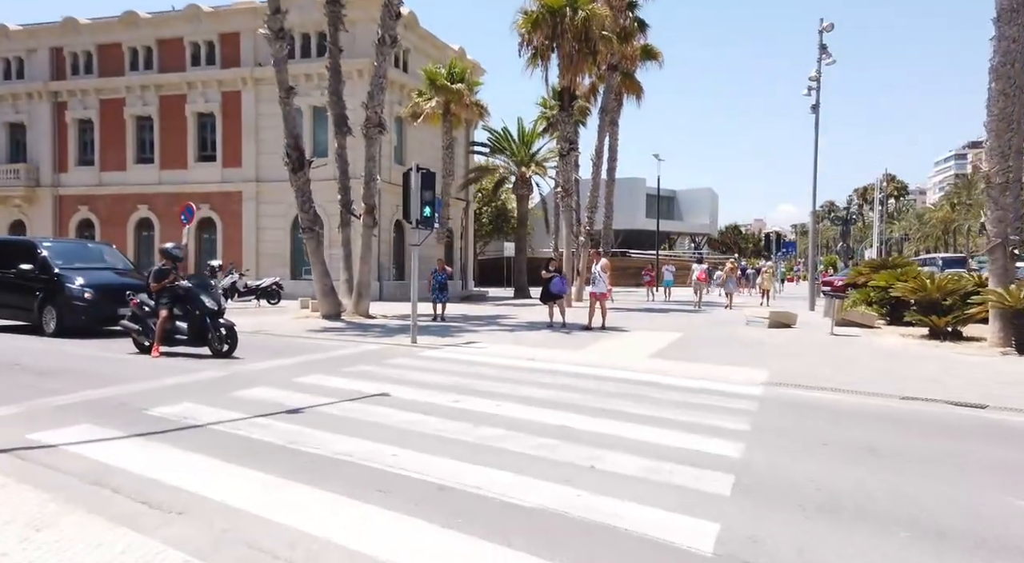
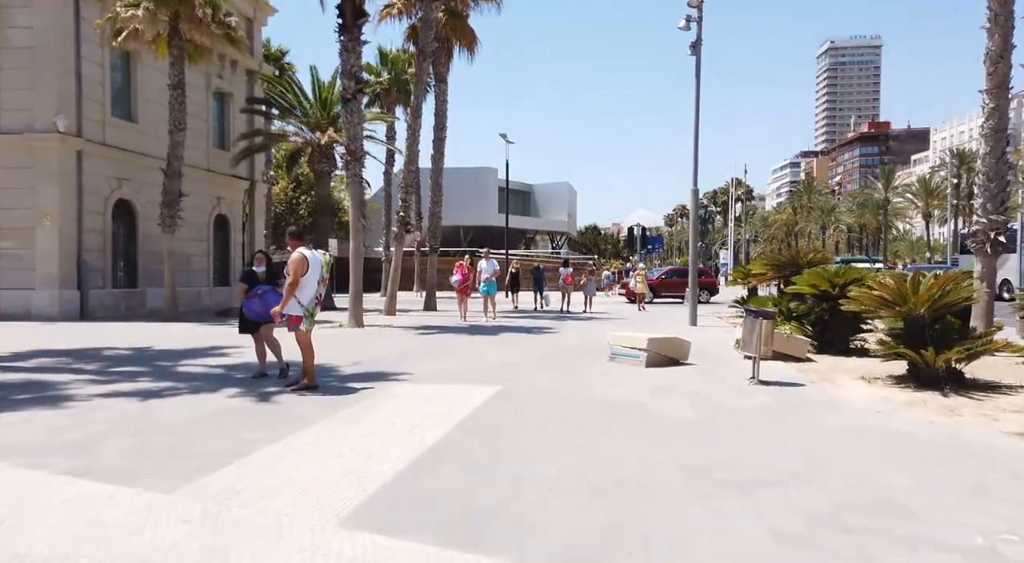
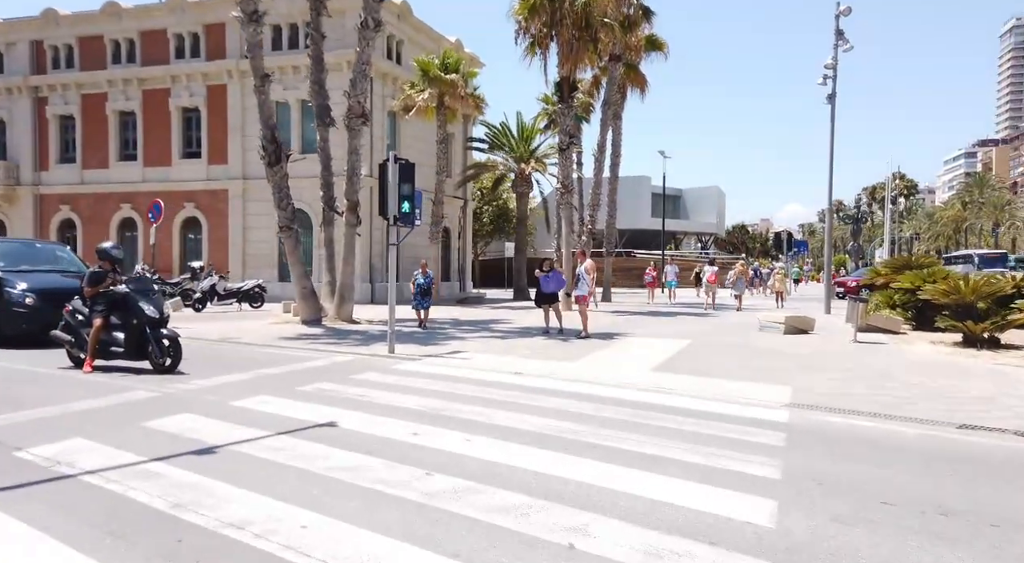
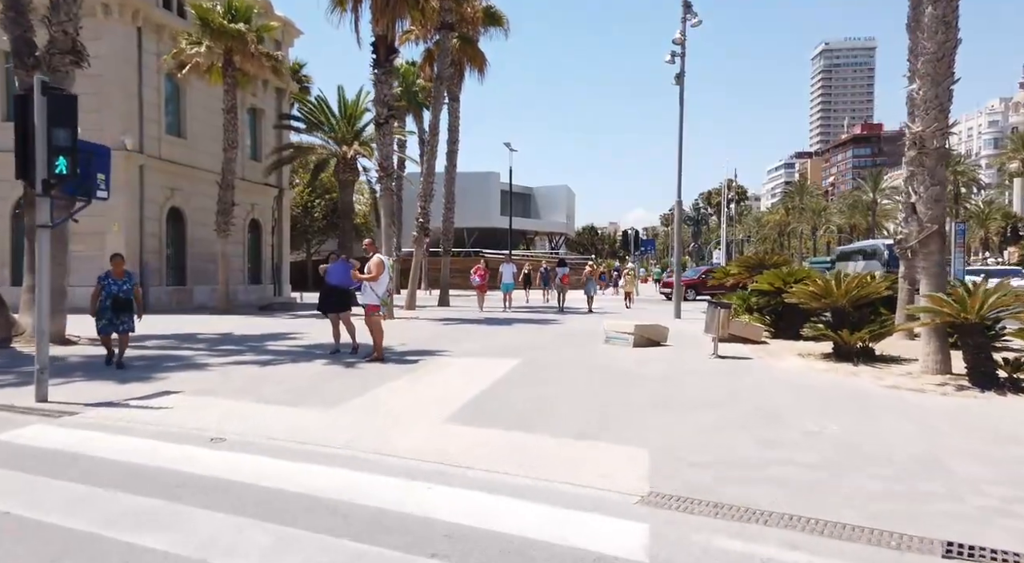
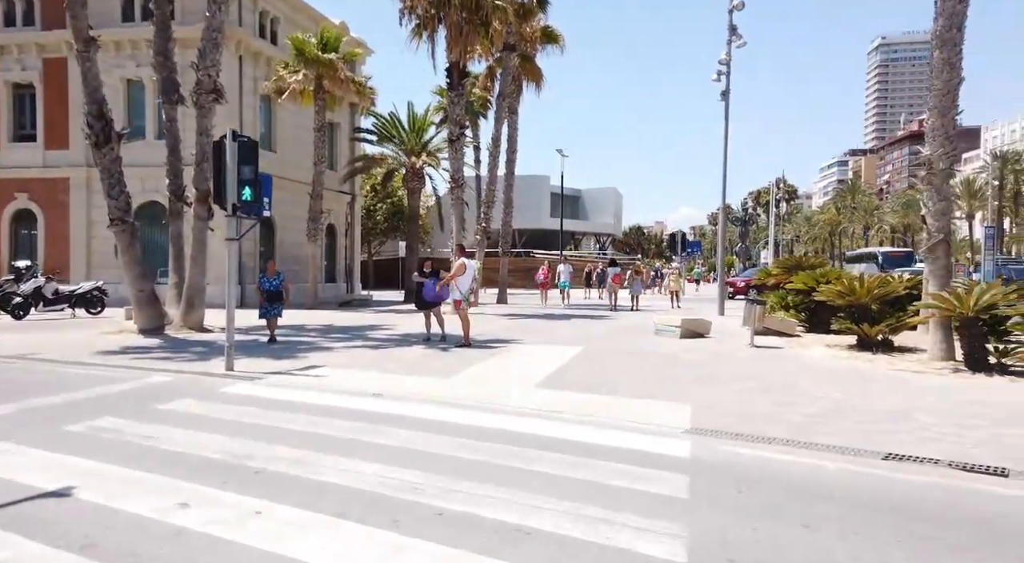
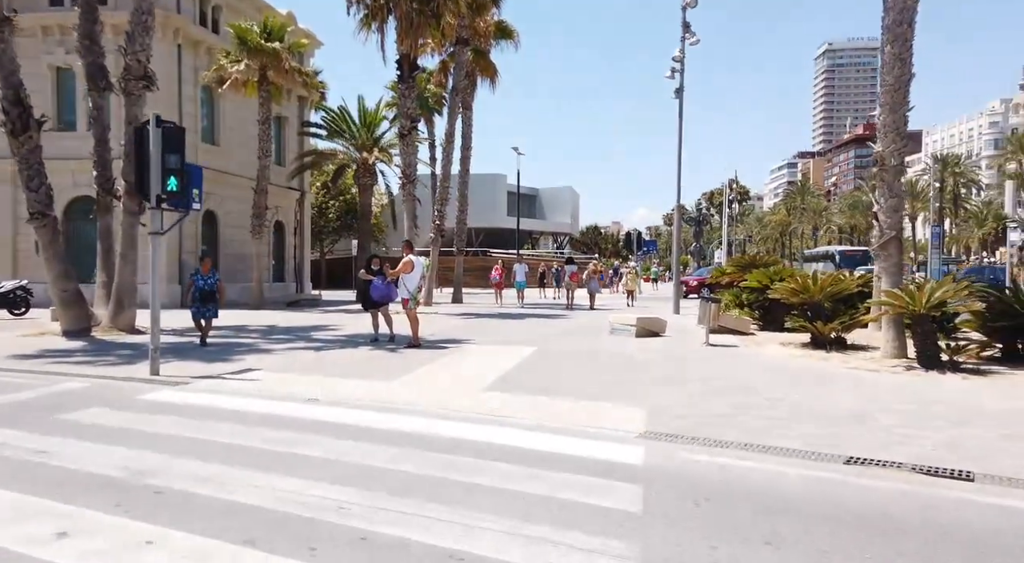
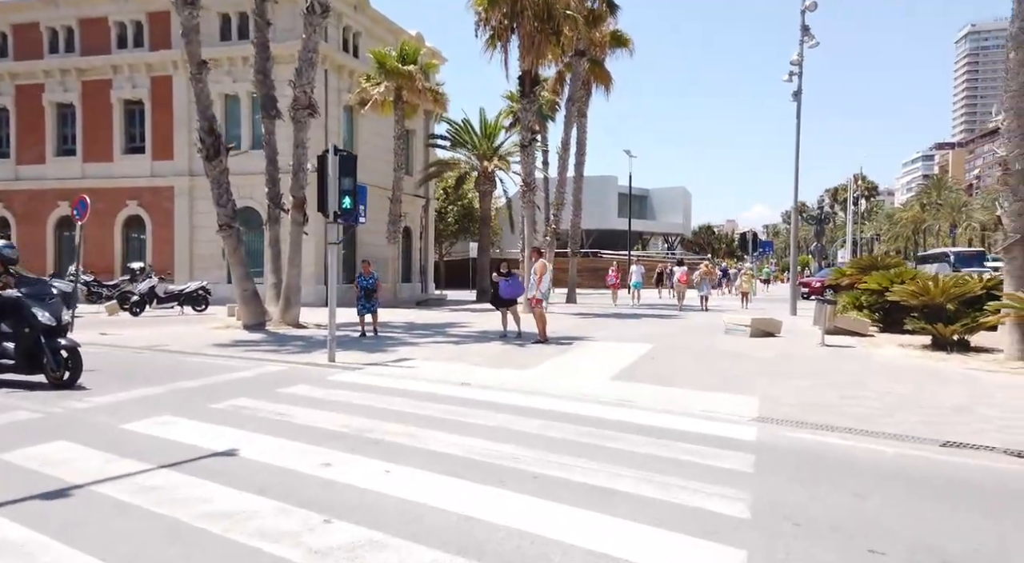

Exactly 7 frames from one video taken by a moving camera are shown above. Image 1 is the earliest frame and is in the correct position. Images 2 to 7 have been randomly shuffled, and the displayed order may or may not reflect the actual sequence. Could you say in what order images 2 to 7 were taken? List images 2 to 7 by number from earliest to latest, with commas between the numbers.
3, 7, 5, 6, 4, 2
